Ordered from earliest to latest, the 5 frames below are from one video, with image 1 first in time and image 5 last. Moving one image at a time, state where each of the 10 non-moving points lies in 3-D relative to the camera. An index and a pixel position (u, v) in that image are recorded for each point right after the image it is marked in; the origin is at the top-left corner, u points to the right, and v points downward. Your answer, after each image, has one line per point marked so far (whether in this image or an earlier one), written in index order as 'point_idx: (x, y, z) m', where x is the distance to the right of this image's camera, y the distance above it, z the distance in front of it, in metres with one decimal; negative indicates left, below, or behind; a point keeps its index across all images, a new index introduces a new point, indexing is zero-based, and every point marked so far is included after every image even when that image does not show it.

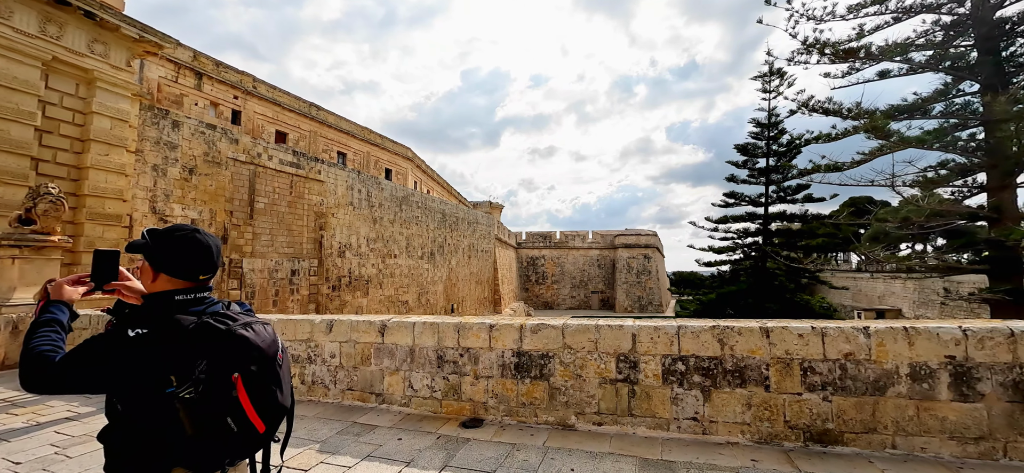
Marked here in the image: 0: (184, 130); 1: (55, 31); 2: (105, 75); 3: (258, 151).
0: (-8.1, +2.6, +9.7) m
1: (-9.0, +4.0, +7.7) m
2: (-8.7, +3.4, +8.4) m
3: (-7.4, +2.5, +11.5) m
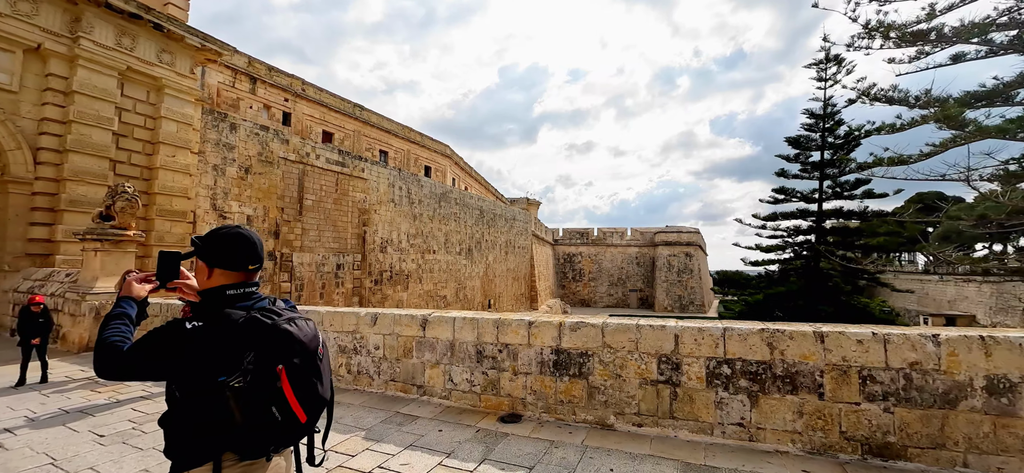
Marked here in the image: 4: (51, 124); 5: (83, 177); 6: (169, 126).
0: (-7.1, +2.7, +10.4) m
1: (-8.2, +4.2, +8.4) m
2: (-7.8, +3.6, +9.1) m
3: (-6.3, +2.6, +12.1) m
4: (-8.8, +2.2, +7.5) m
5: (-8.4, +1.2, +7.7) m
6: (-7.8, +2.5, +9.0) m
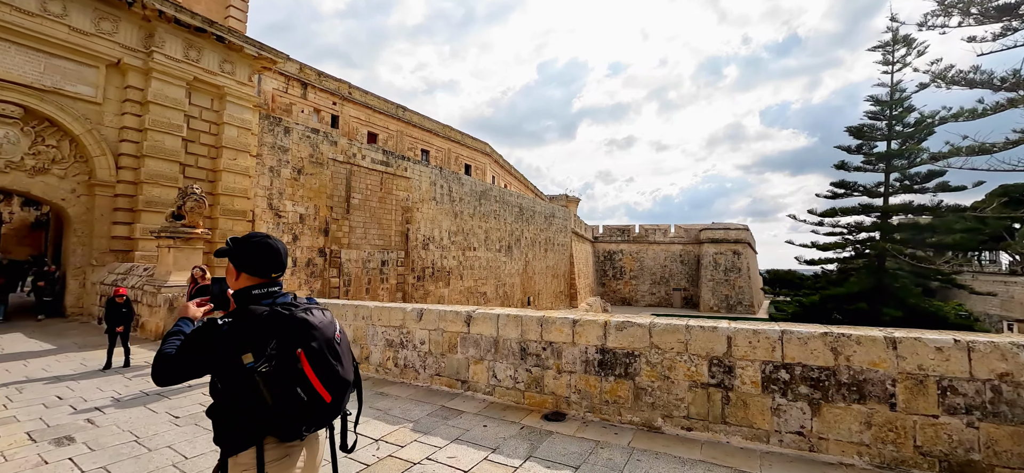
0: (-6.1, +2.8, +10.9) m
1: (-7.3, +4.2, +9.1) m
2: (-6.9, +3.6, +9.7) m
3: (-5.1, +2.7, +12.6) m
4: (-8.0, +2.2, +8.3) m
5: (-7.6, +1.2, +8.5) m
6: (-6.9, +2.6, +9.7) m
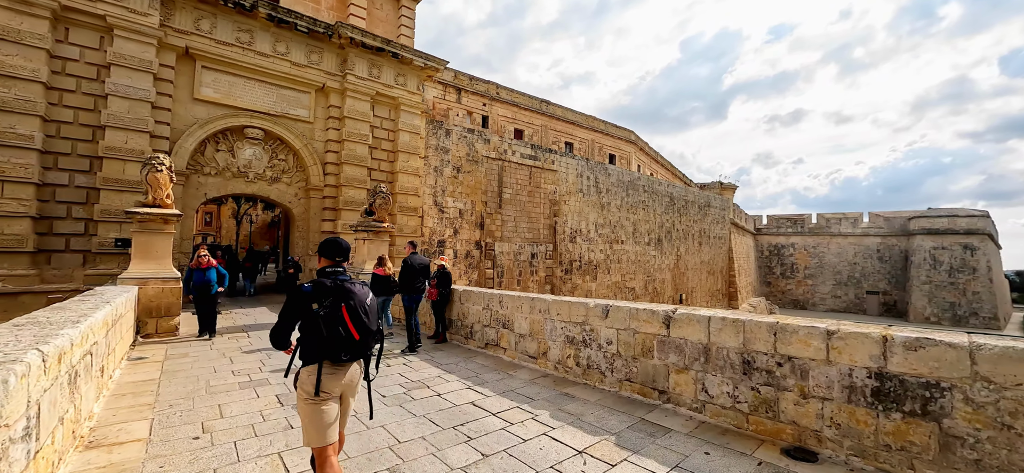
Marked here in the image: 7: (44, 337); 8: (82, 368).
0: (-1.8, +3.0, +11.7) m
1: (-3.6, +4.4, +10.4) m
2: (-3.0, +3.8, +10.8) m
3: (-0.3, +2.9, +12.9) m
4: (-4.5, +2.3, +9.9) m
5: (-4.0, +1.3, +9.9) m
6: (-3.0, +2.7, +10.8) m
7: (-2.4, -0.5, +2.0) m
8: (-2.7, -0.8, +2.4) m
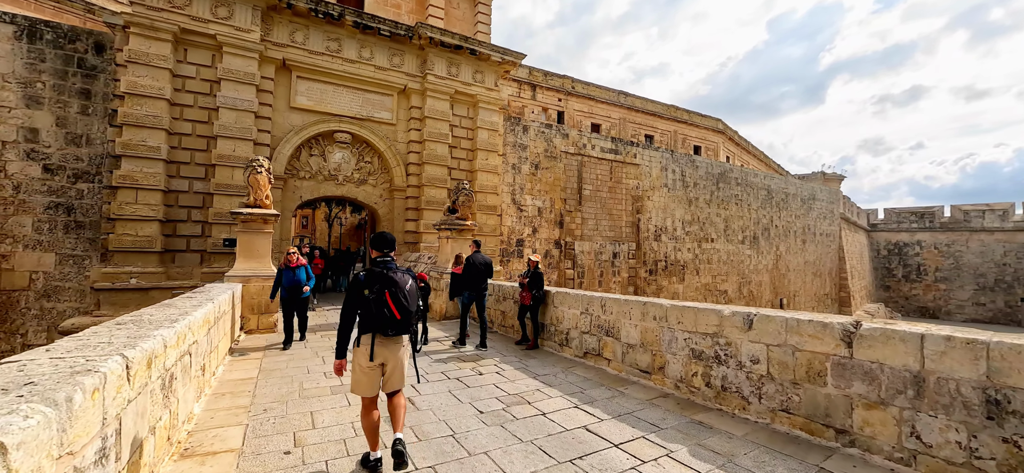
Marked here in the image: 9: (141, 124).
0: (+0.5, +3.0, +11.3) m
1: (-1.5, +4.4, +10.3) m
2: (-0.8, +3.8, +10.6) m
3: (+2.2, +3.0, +12.2) m
4: (-2.5, +2.3, +9.9) m
5: (-2.0, +1.3, +9.9) m
6: (-0.8, +2.7, +10.6) m
7: (-1.8, -0.5, +1.9) m
8: (-2.0, -0.8, +2.3) m
9: (-6.6, +2.0, +7.0) m
